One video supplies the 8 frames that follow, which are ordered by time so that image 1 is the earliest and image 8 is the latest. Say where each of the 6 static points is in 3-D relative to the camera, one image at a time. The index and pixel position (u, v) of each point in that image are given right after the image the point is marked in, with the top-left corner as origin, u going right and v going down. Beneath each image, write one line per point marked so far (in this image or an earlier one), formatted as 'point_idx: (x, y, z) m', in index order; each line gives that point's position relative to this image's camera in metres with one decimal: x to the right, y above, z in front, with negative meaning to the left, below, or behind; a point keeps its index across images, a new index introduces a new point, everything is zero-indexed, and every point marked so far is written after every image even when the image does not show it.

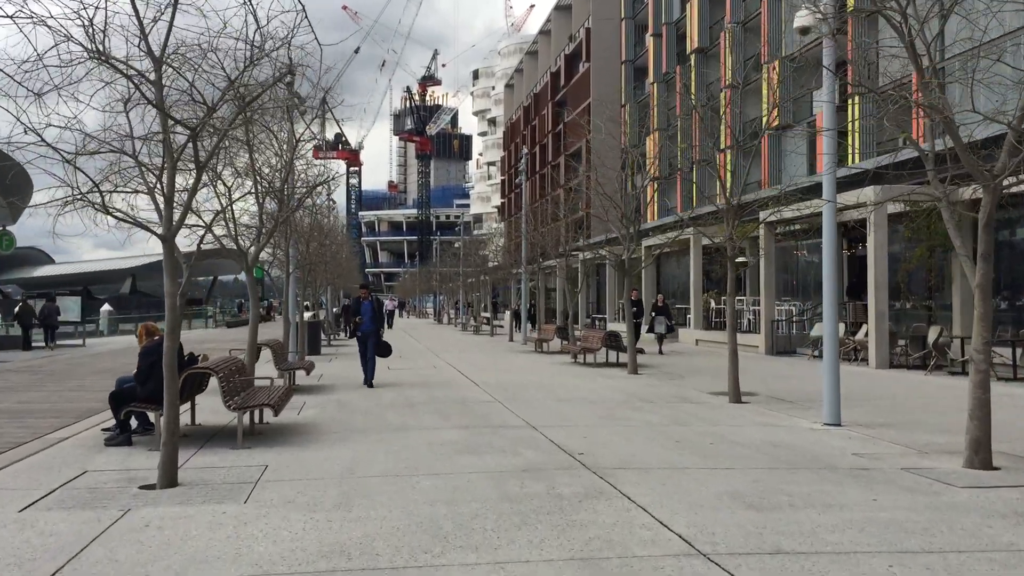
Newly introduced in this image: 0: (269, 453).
0: (-2.2, -1.5, +8.9) m
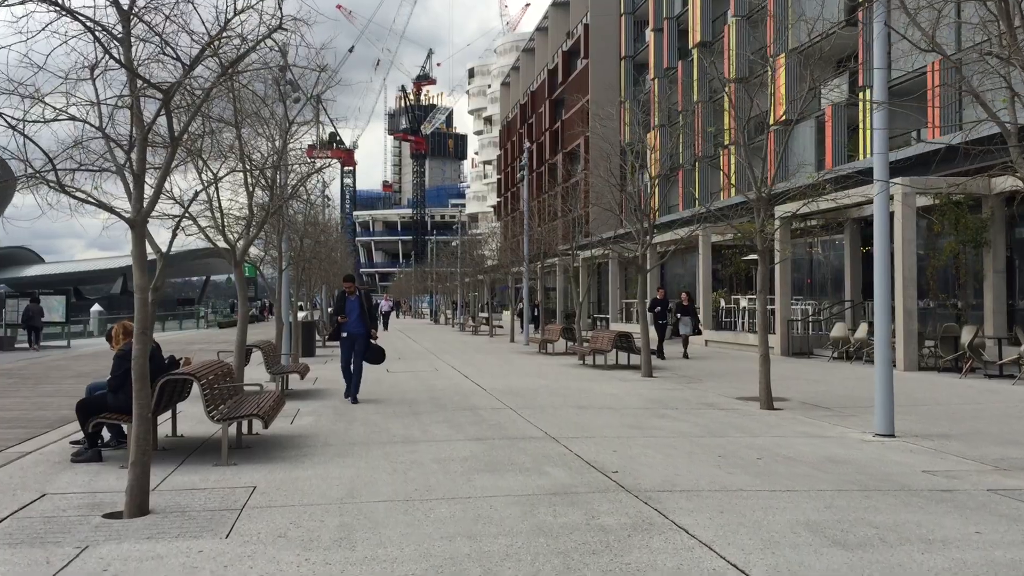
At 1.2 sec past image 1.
0: (-2.0, -1.5, +7.8) m
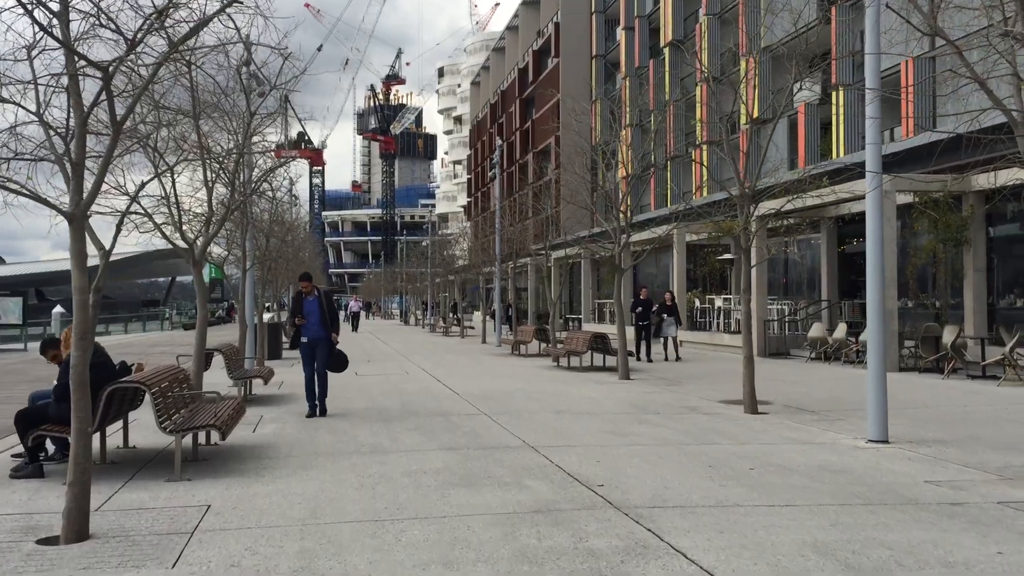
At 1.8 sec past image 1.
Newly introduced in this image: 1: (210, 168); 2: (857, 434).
0: (-2.2, -1.5, +7.2) m
1: (-3.7, +1.5, +12.0) m
2: (+3.5, -1.5, +9.8) m
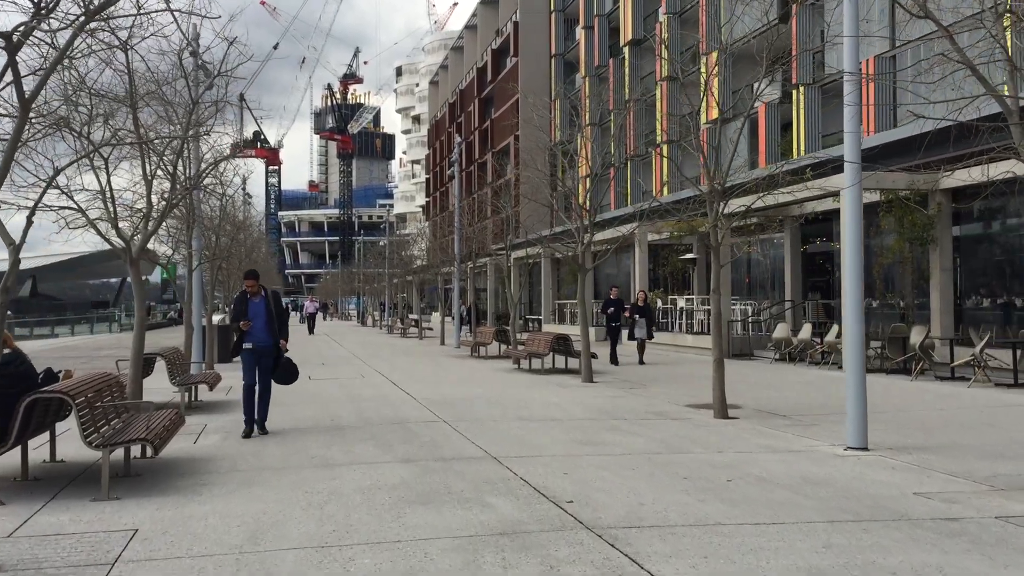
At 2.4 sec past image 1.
0: (-2.4, -1.5, +6.5) m
1: (-4.2, +1.5, +11.2) m
2: (+3.1, -1.5, +9.4) m
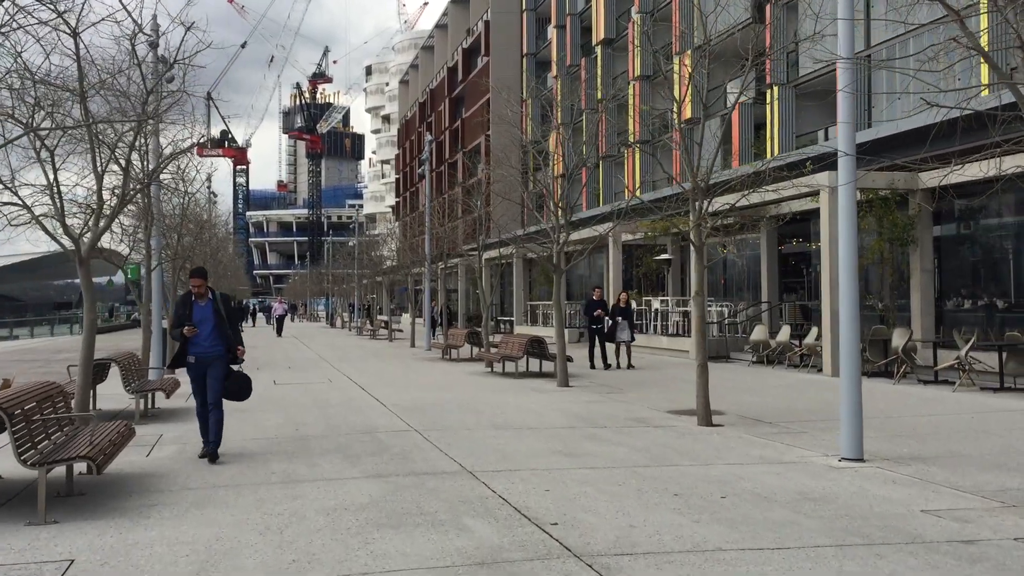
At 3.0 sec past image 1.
0: (-2.6, -1.5, +5.9) m
1: (-4.5, +1.5, +10.5) m
2: (+2.9, -1.5, +8.9) m
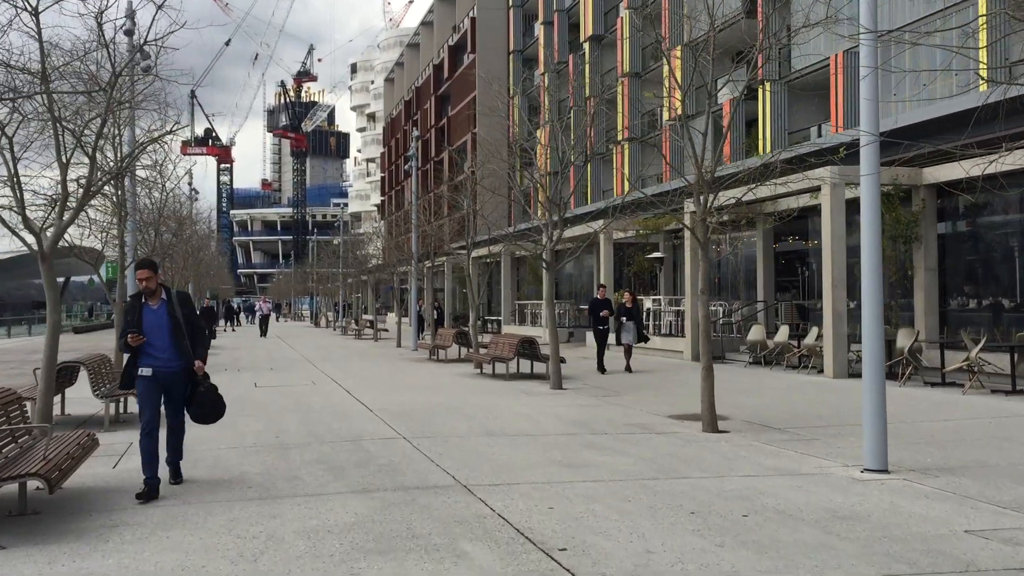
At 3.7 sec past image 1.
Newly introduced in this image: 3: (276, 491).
0: (-2.6, -1.5, +5.2) m
1: (-4.5, +1.5, +9.8) m
2: (+2.9, -1.5, +8.3) m
3: (-1.7, -1.5, +7.1) m
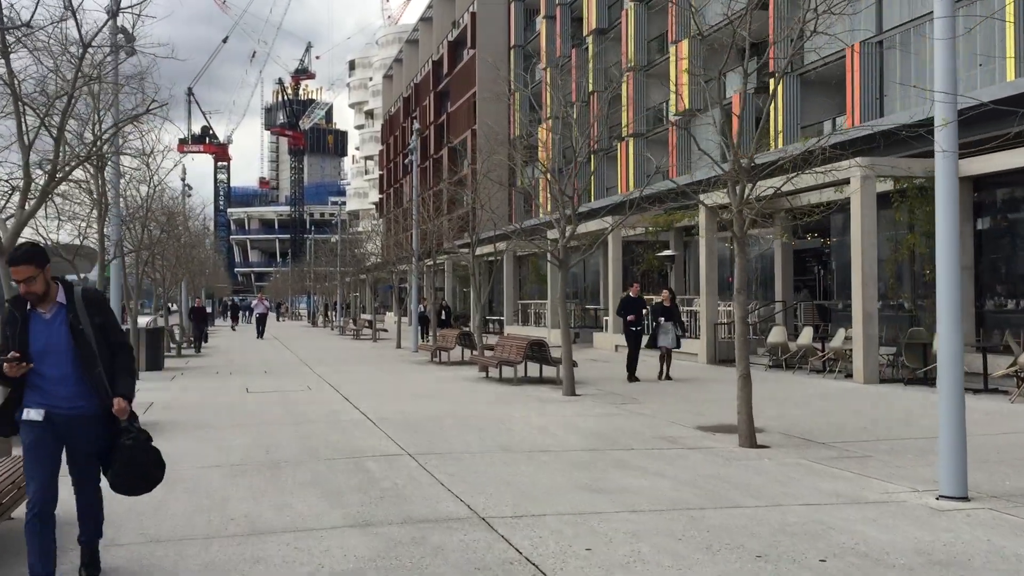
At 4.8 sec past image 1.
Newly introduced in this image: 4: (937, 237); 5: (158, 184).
0: (-2.4, -1.5, +4.2) m
1: (-4.4, +1.5, +8.8) m
2: (+3.0, -1.5, +7.3) m
3: (-1.6, -1.5, +6.0) m
4: (+3.0, +0.4, +6.8) m
5: (-6.9, +2.1, +19.0) m
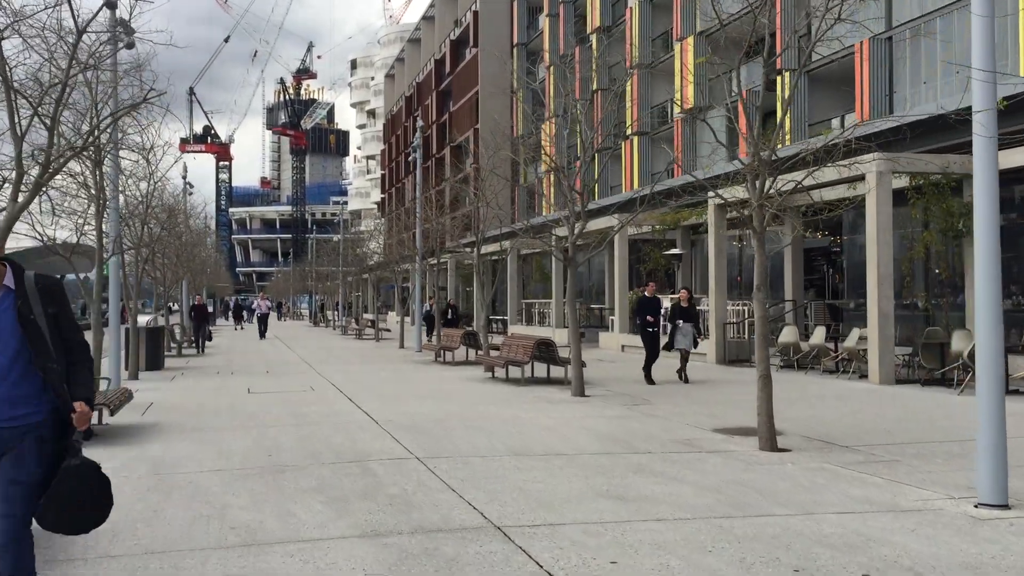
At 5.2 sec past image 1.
0: (-2.3, -1.4, +3.9) m
1: (-4.3, +1.5, +8.5) m
2: (+3.1, -1.4, +7.0) m
3: (-1.5, -1.4, +5.7) m
4: (+3.1, +0.4, +6.5) m
5: (-6.8, +2.1, +18.7) m
